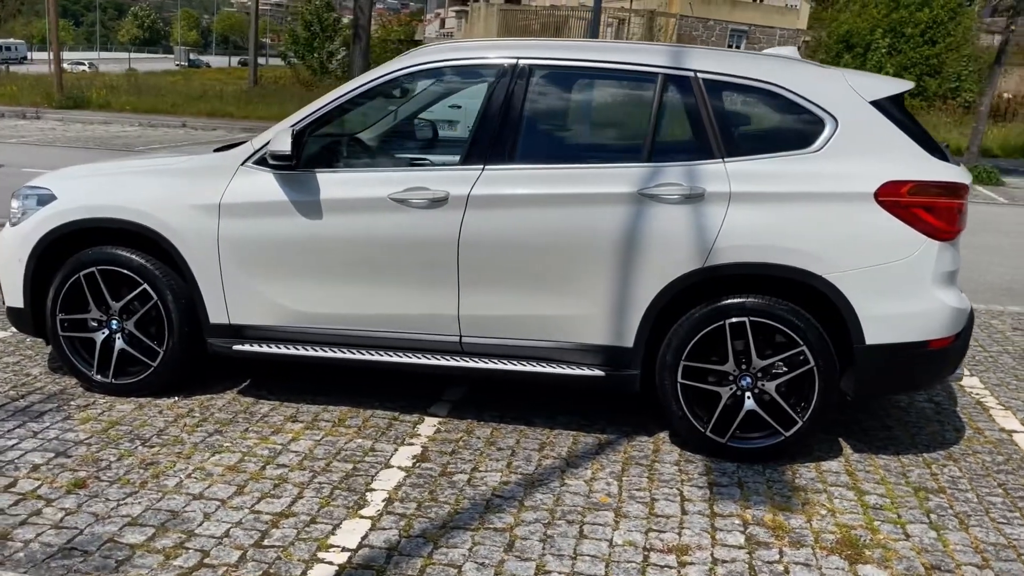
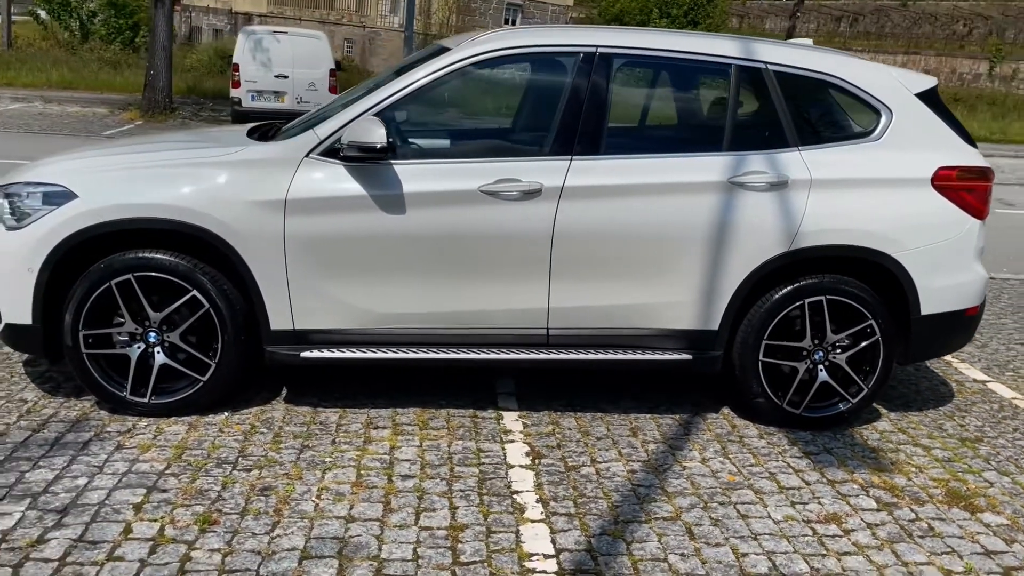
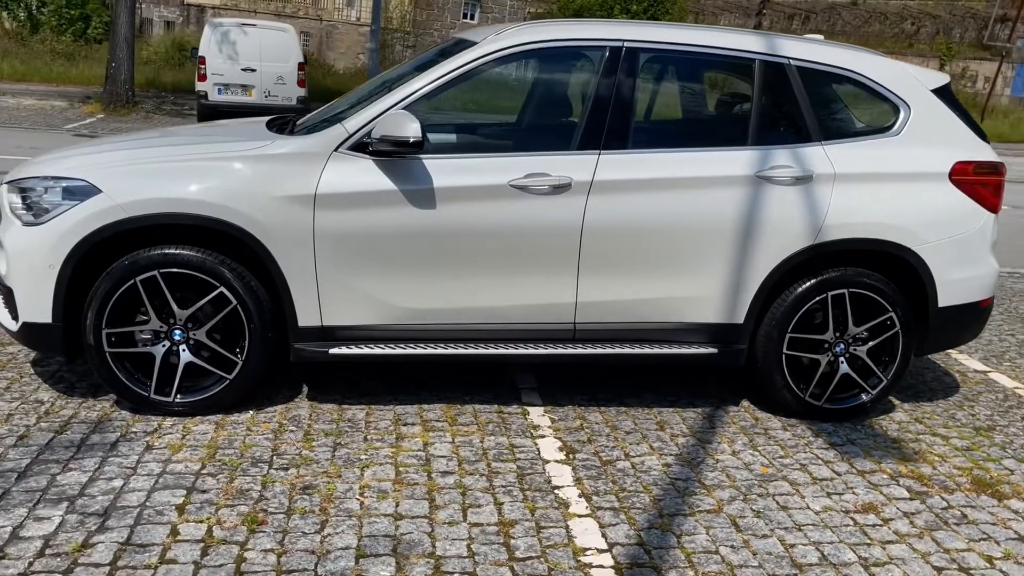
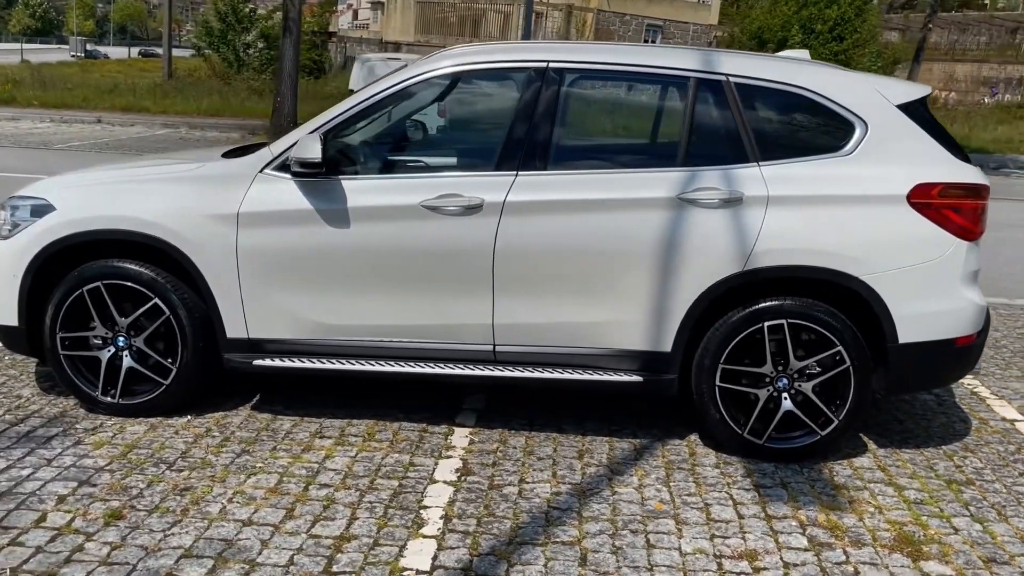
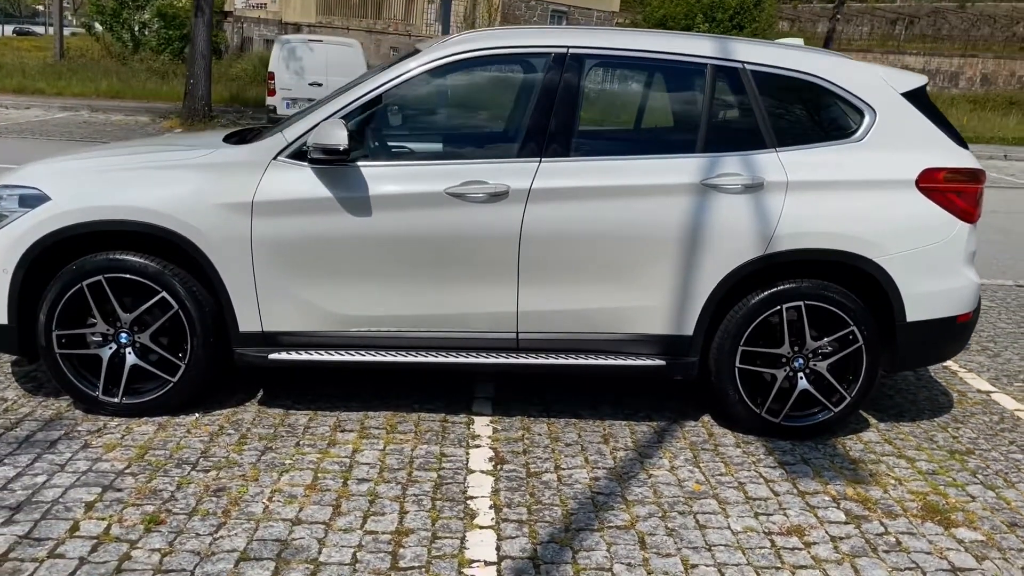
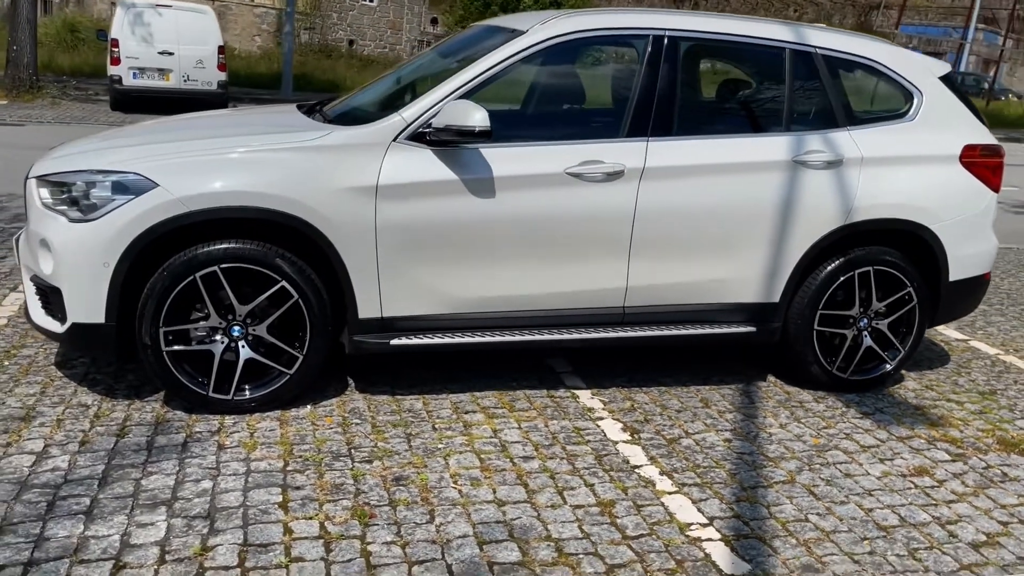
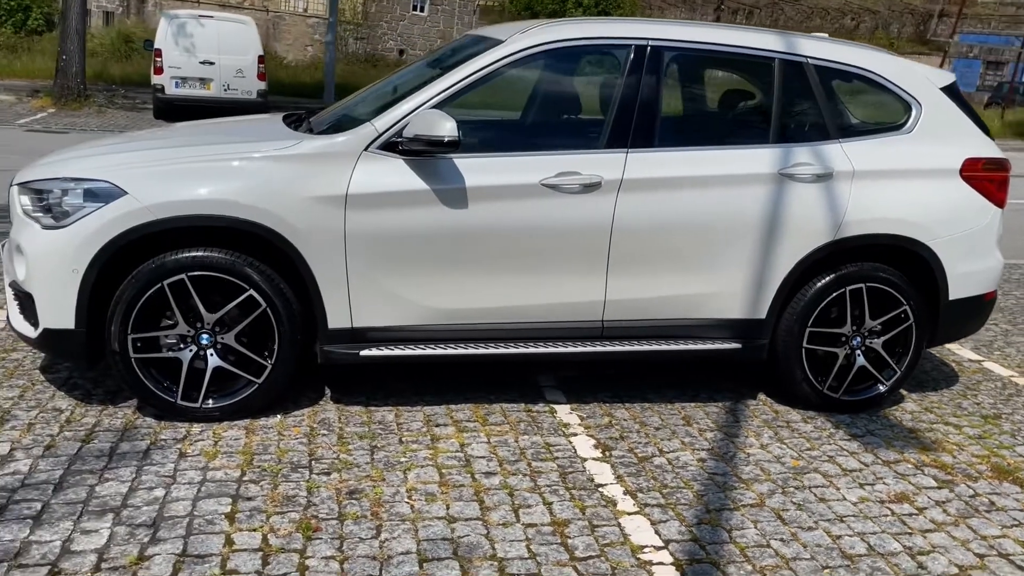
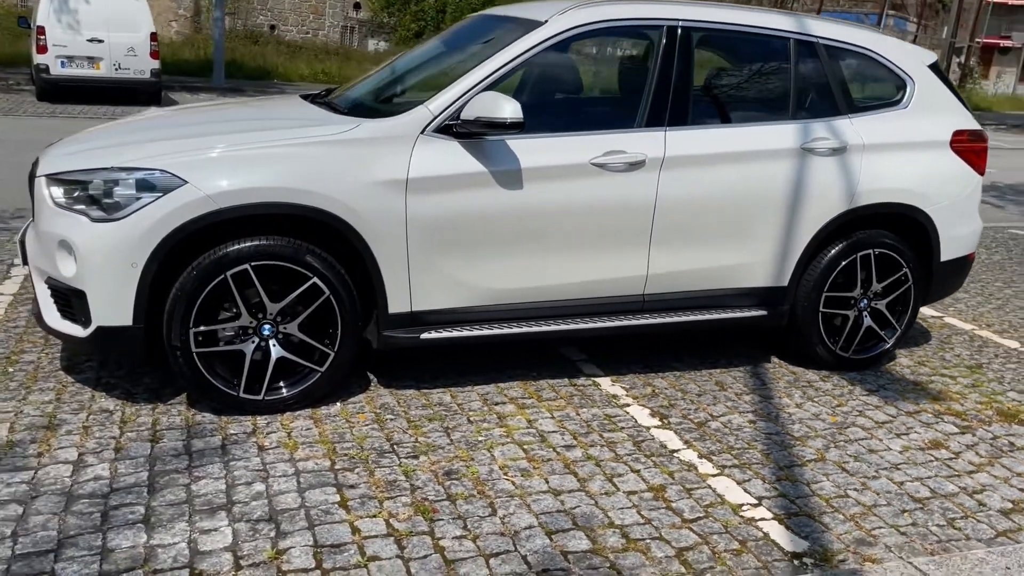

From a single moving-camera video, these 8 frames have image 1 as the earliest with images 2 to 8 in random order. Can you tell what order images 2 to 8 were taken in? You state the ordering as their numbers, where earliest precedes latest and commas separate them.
4, 5, 2, 3, 7, 6, 8
